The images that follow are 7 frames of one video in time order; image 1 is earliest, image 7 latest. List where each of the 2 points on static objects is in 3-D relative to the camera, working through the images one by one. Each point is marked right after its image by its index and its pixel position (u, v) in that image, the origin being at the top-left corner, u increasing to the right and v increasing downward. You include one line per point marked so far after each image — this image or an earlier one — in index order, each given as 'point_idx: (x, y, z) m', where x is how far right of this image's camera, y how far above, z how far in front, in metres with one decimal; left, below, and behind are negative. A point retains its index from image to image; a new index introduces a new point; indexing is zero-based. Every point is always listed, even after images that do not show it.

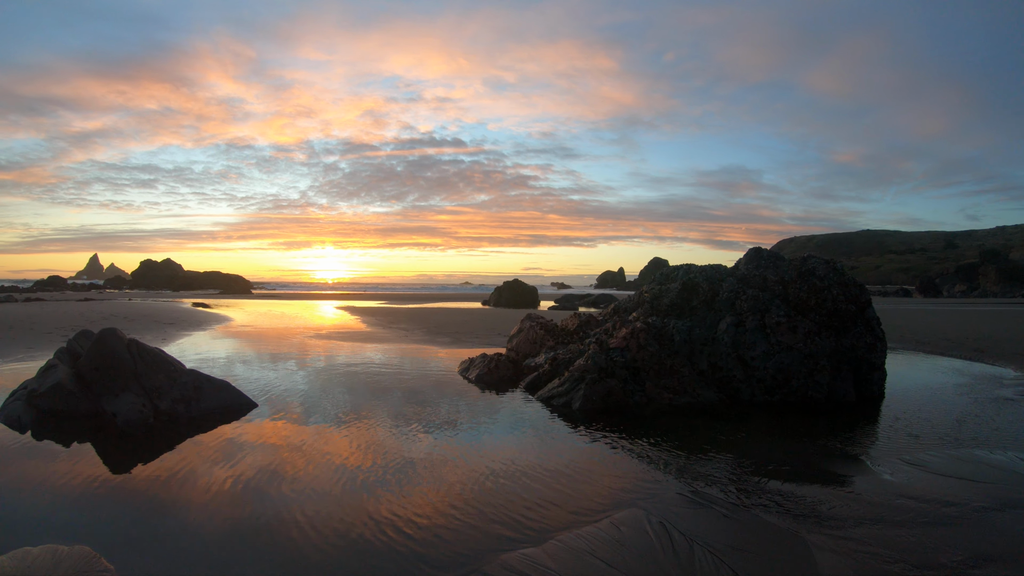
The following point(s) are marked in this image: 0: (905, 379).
0: (+6.3, -1.5, +8.4) m
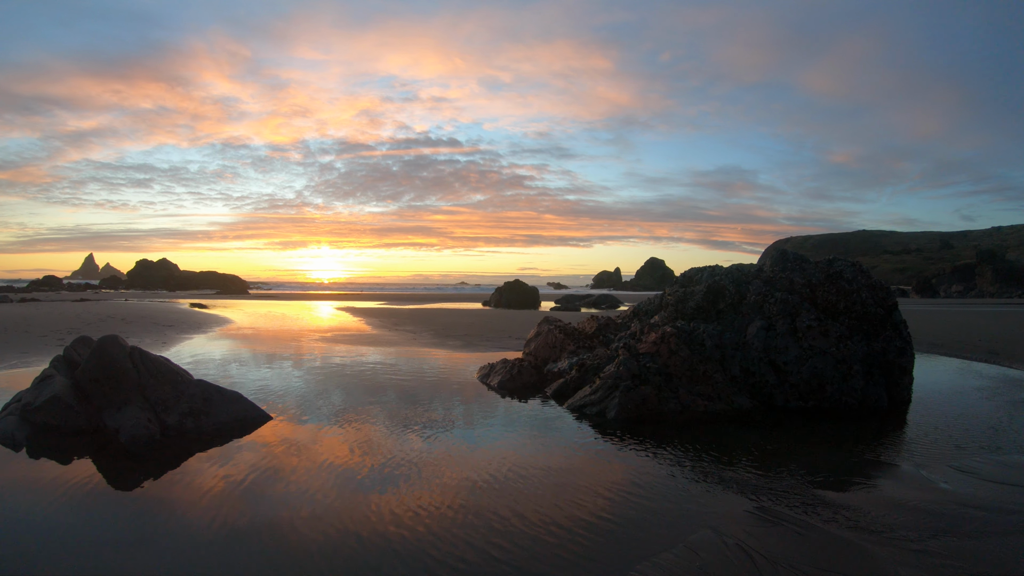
0: (+6.5, -1.5, +8.2) m
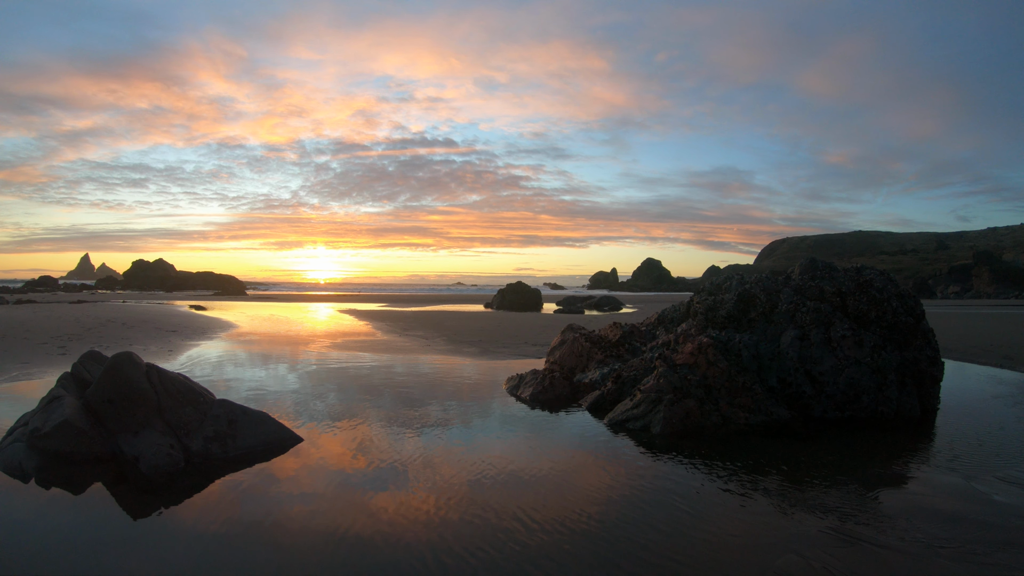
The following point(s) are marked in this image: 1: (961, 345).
0: (+6.8, -1.6, +8.2) m
1: (+11.9, -1.5, +13.7) m
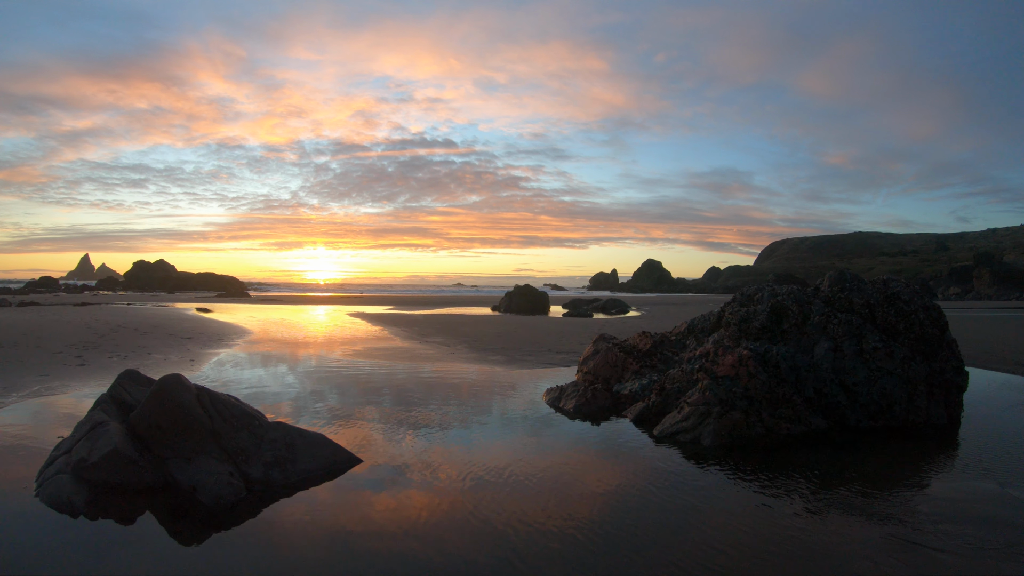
0: (+7.2, -1.7, +8.3) m
1: (+12.3, -1.7, +13.9) m
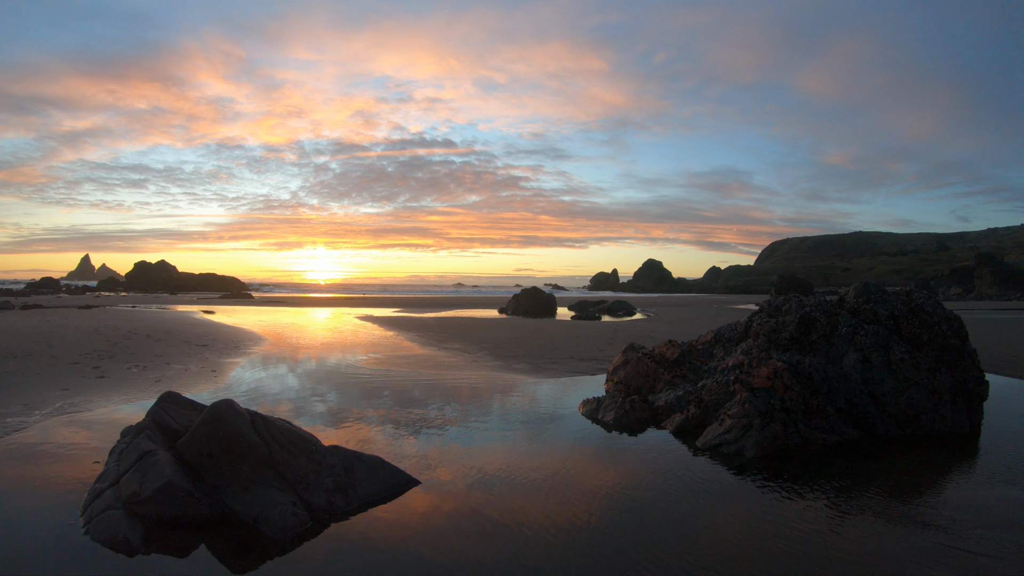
0: (+7.6, -1.8, +8.5) m
1: (+12.7, -1.8, +14.0) m
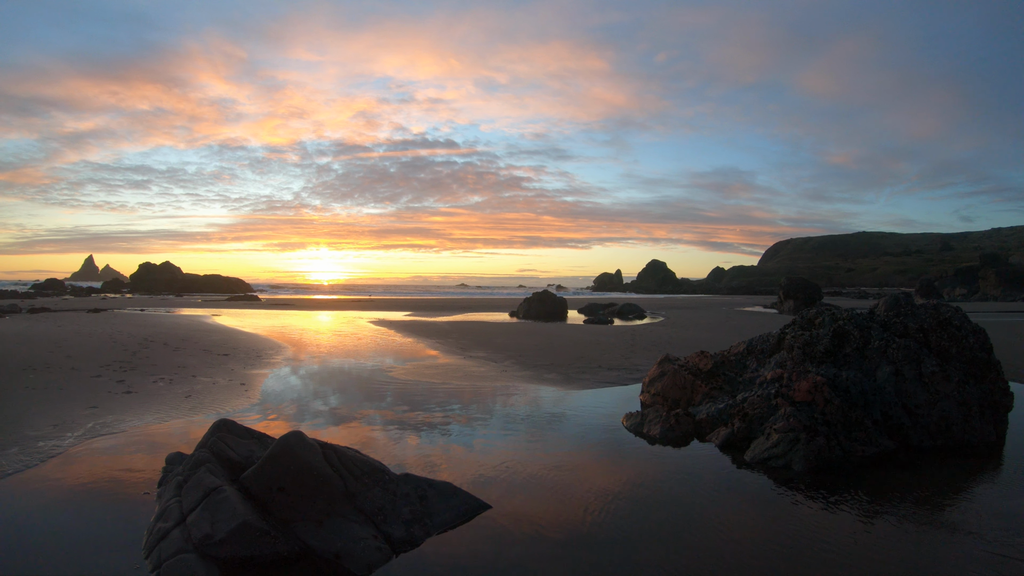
0: (+8.1, -2.0, +8.7) m
1: (+13.3, -1.9, +14.2) m
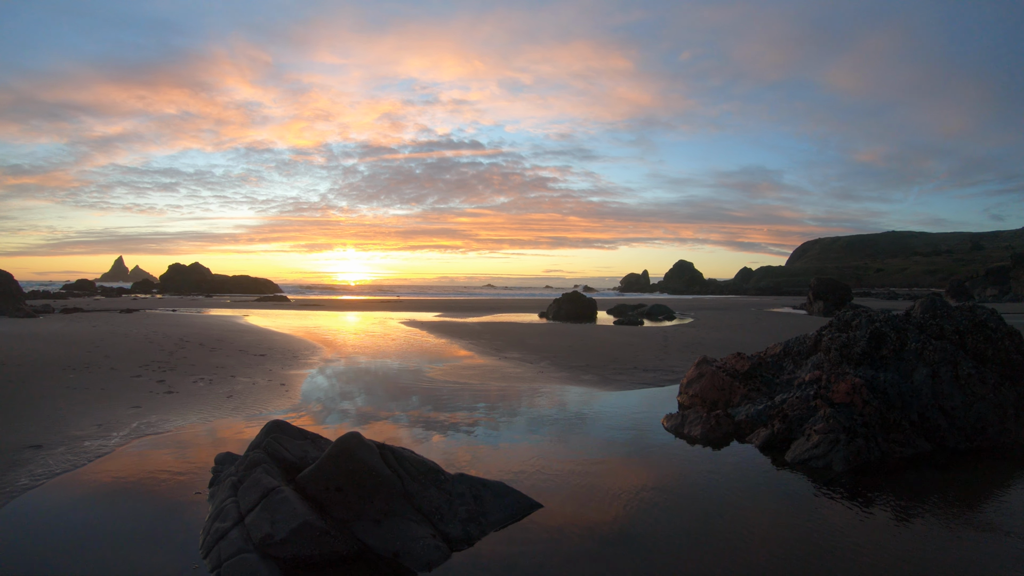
0: (+8.7, -2.1, +8.6) m
1: (+14.2, -2.0, +13.9) m
